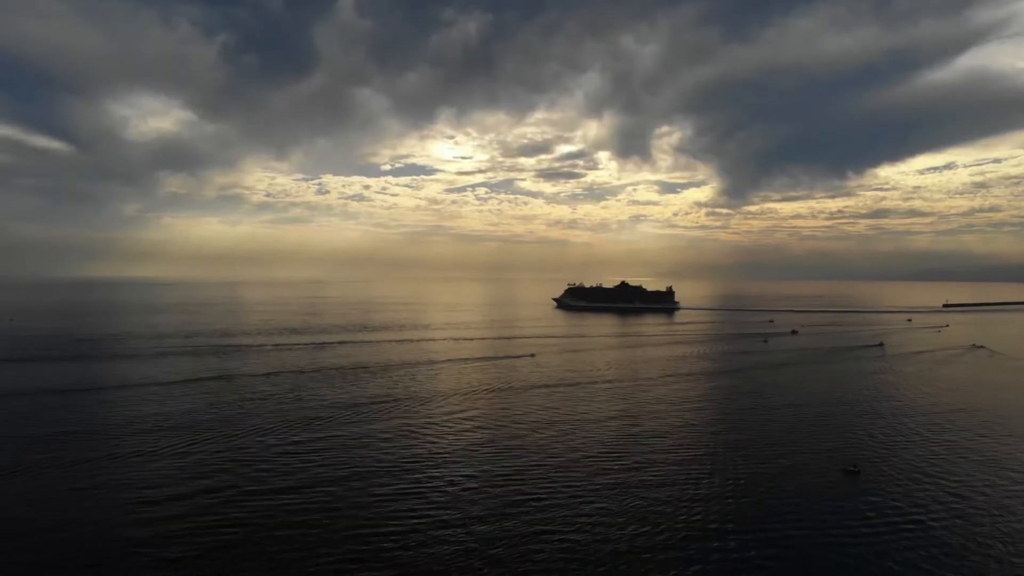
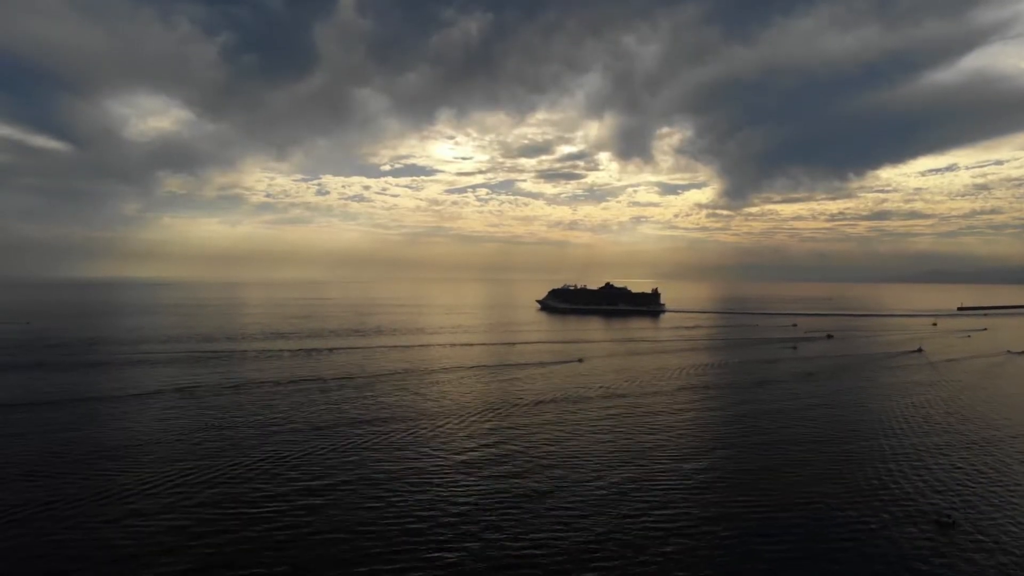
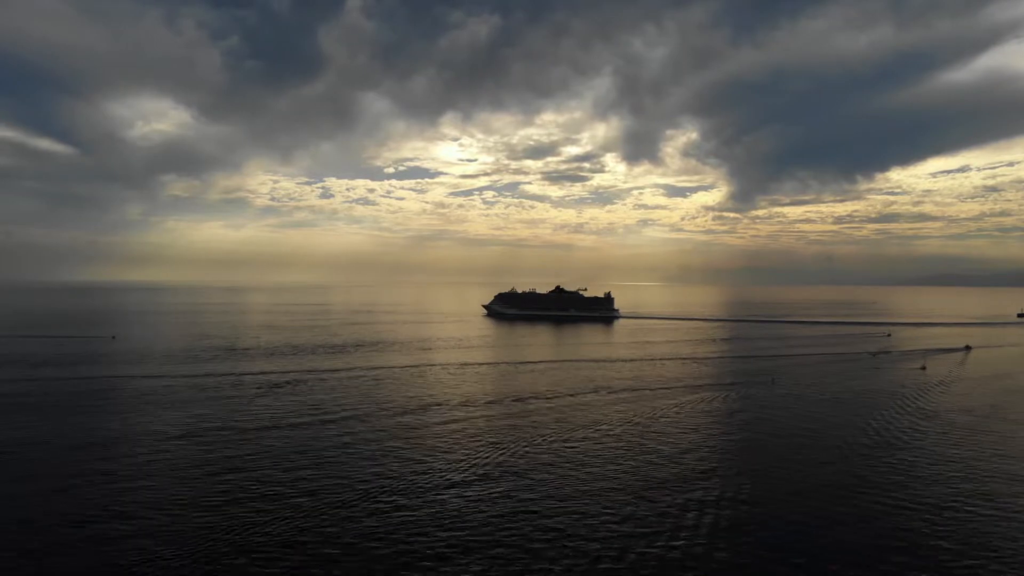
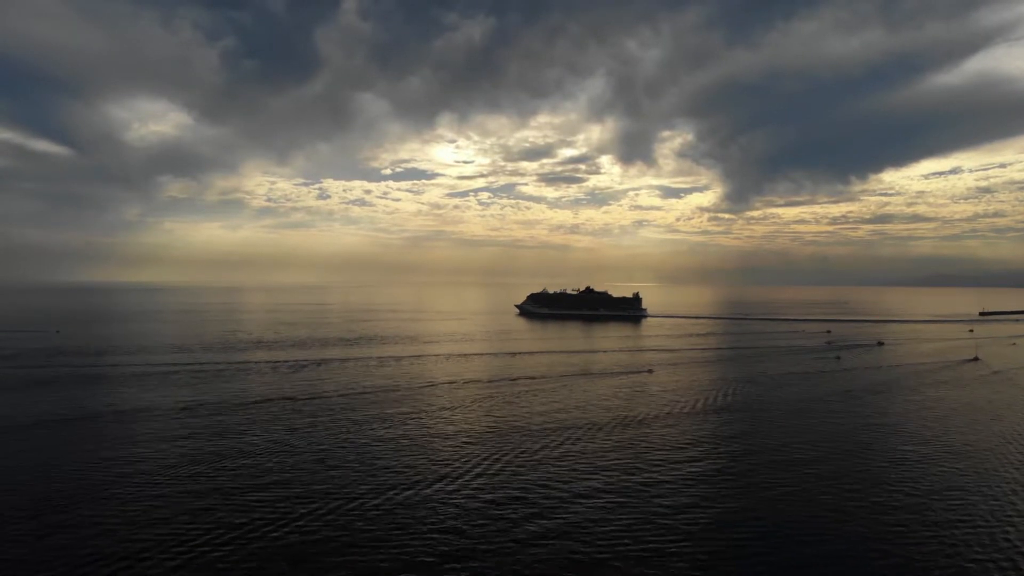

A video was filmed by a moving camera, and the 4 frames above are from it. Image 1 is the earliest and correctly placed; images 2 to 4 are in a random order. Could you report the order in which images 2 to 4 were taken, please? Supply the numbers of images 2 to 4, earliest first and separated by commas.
2, 4, 3
